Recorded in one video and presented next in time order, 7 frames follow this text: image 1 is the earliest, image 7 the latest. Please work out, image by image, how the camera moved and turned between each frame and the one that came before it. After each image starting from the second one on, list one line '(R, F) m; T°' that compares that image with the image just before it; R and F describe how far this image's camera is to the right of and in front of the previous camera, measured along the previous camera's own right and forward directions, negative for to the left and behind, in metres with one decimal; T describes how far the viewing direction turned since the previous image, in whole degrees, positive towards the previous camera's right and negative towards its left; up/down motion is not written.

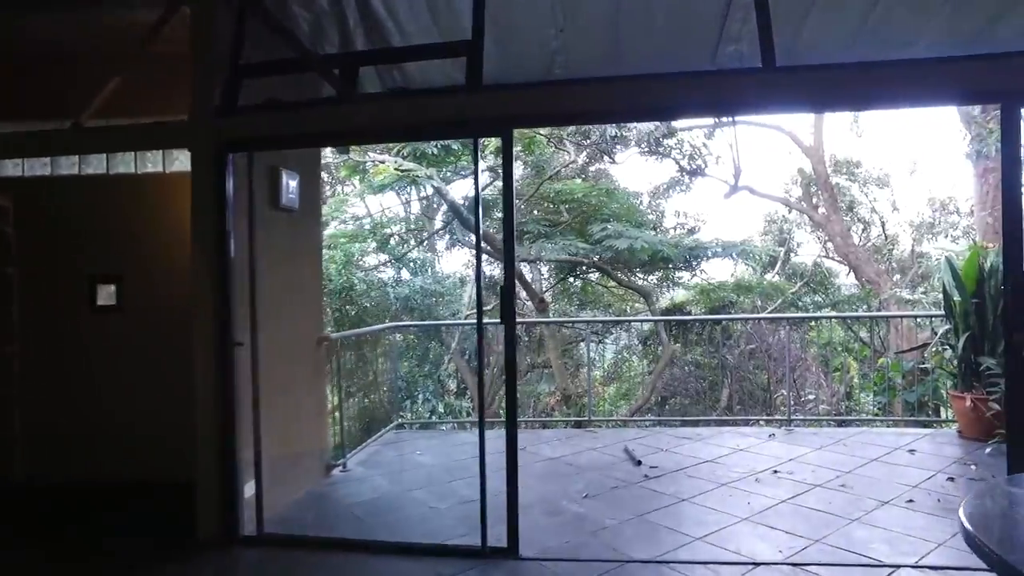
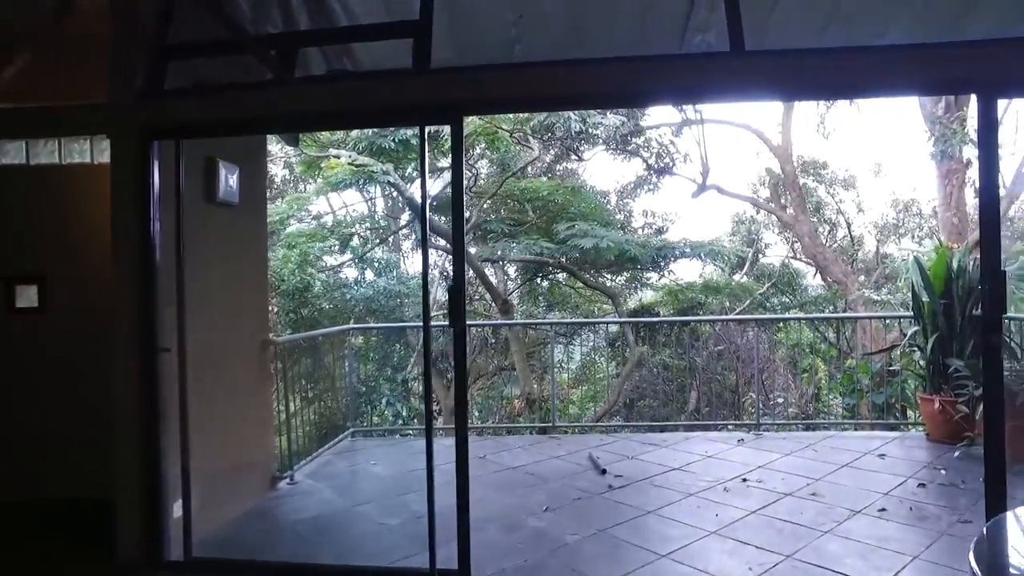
(+0.1, +0.2) m; +2°
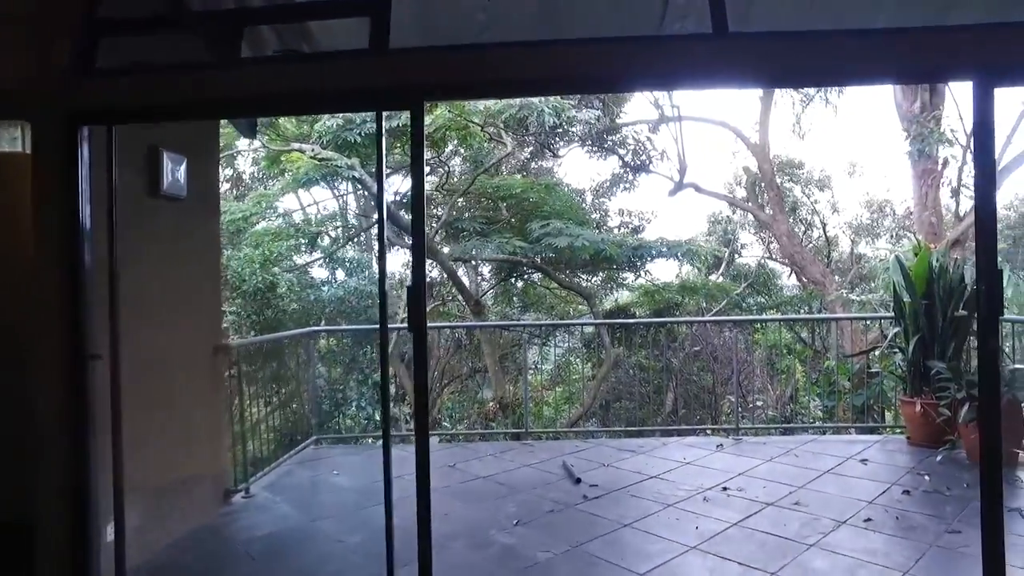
(0.0, +0.2) m; +2°
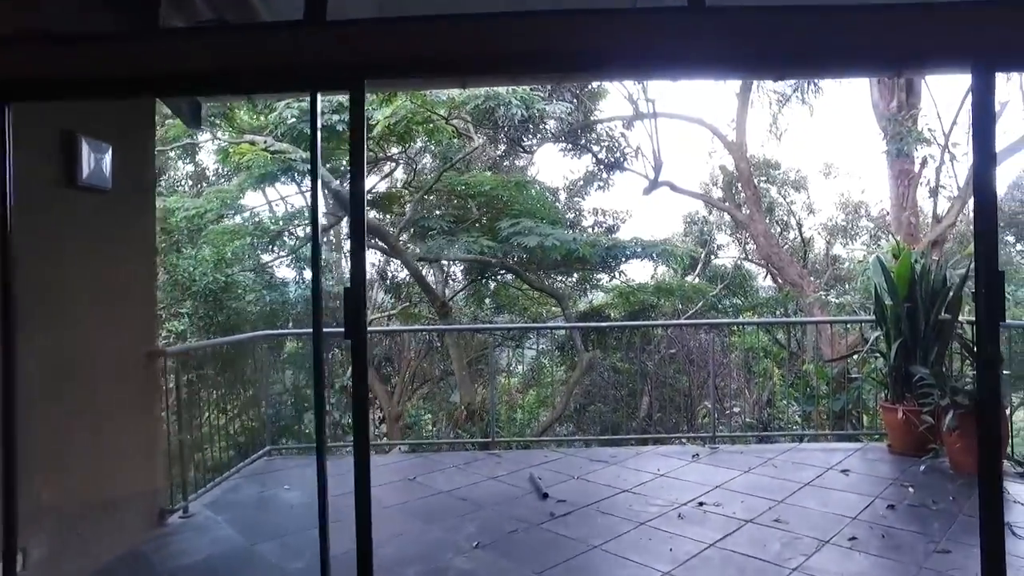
(+0.1, +0.3) m; +2°
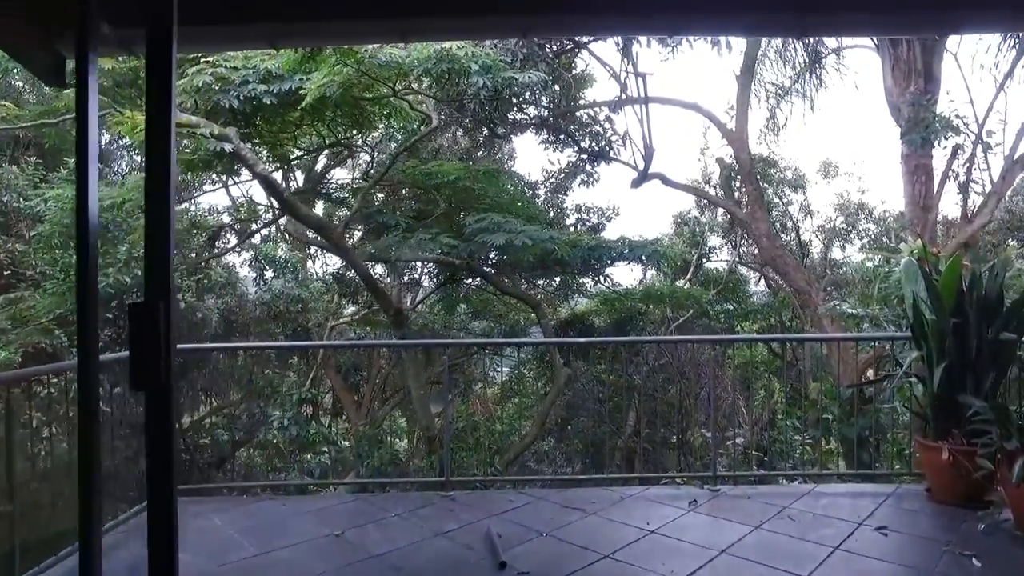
(+0.2, +0.8) m; +1°
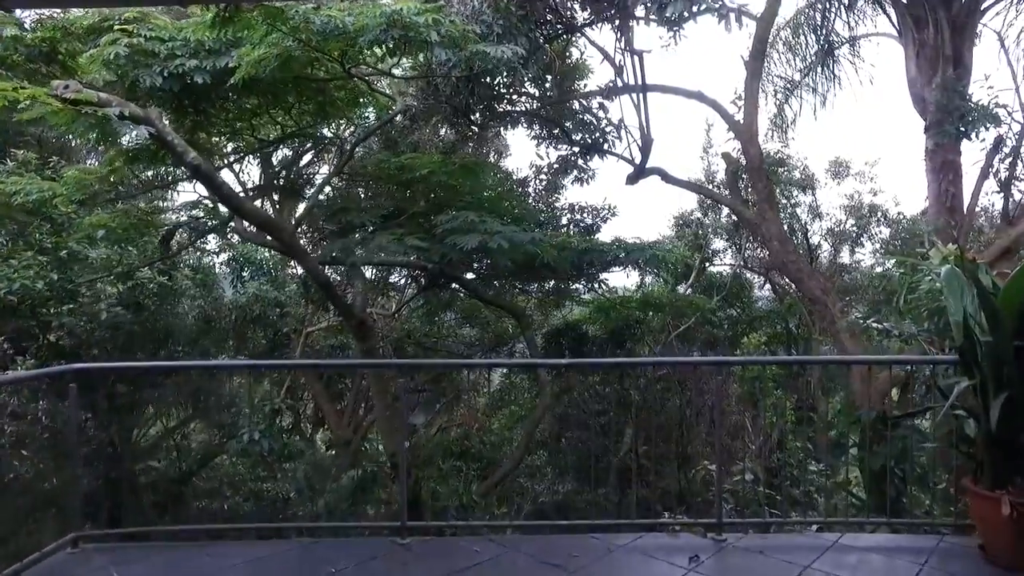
(+0.2, +0.6) m; 0°
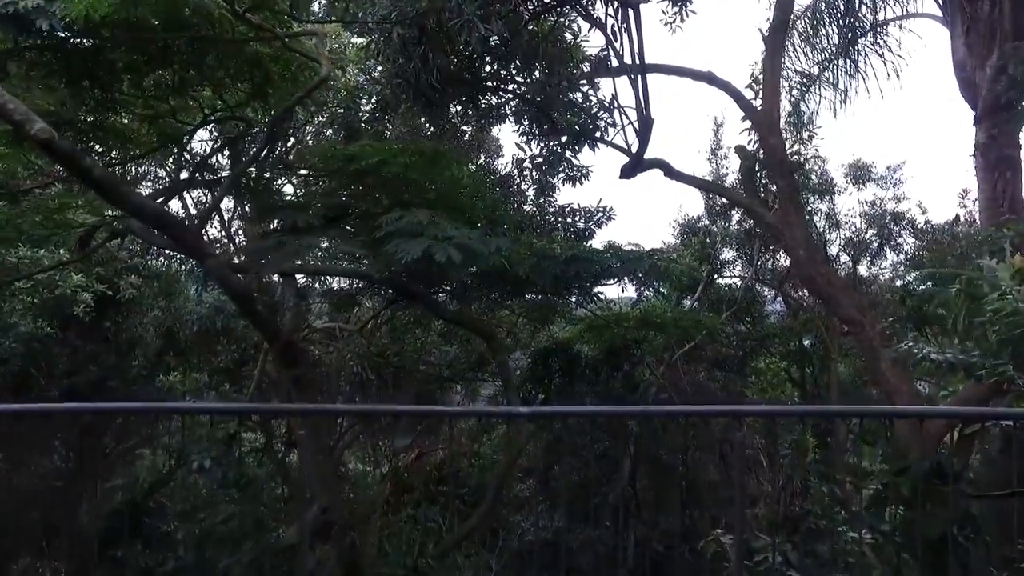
(+0.2, +0.9) m; 0°
